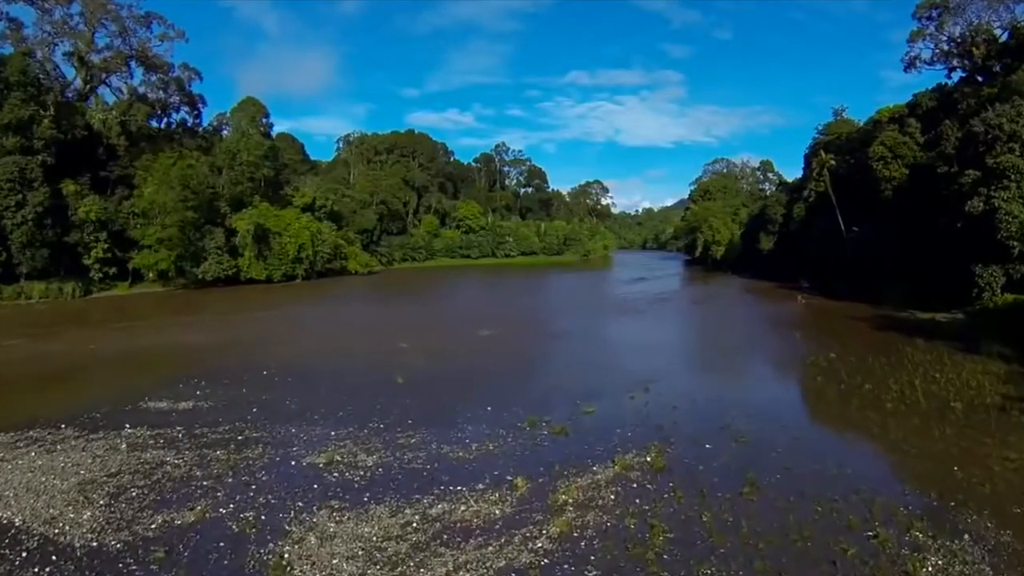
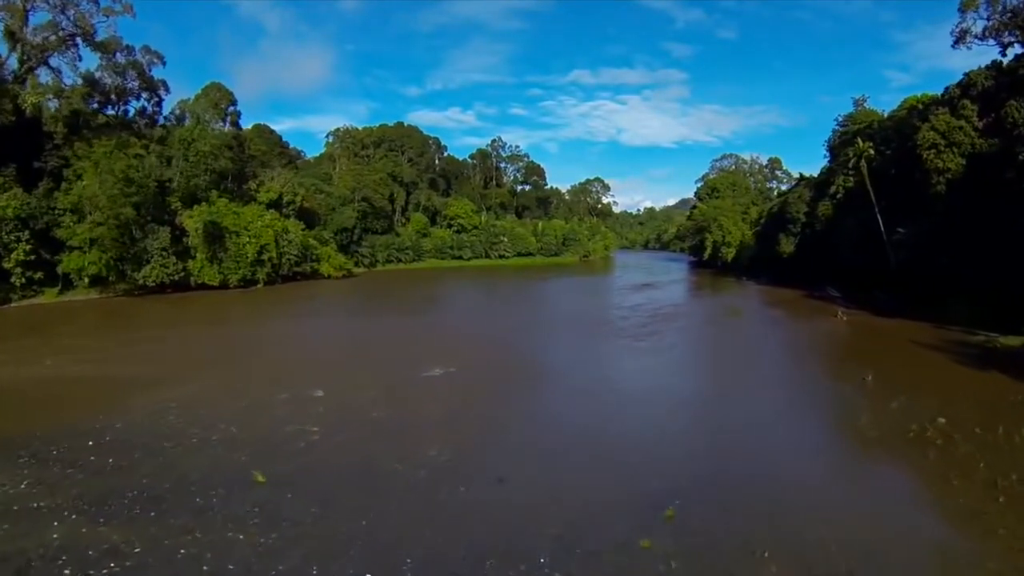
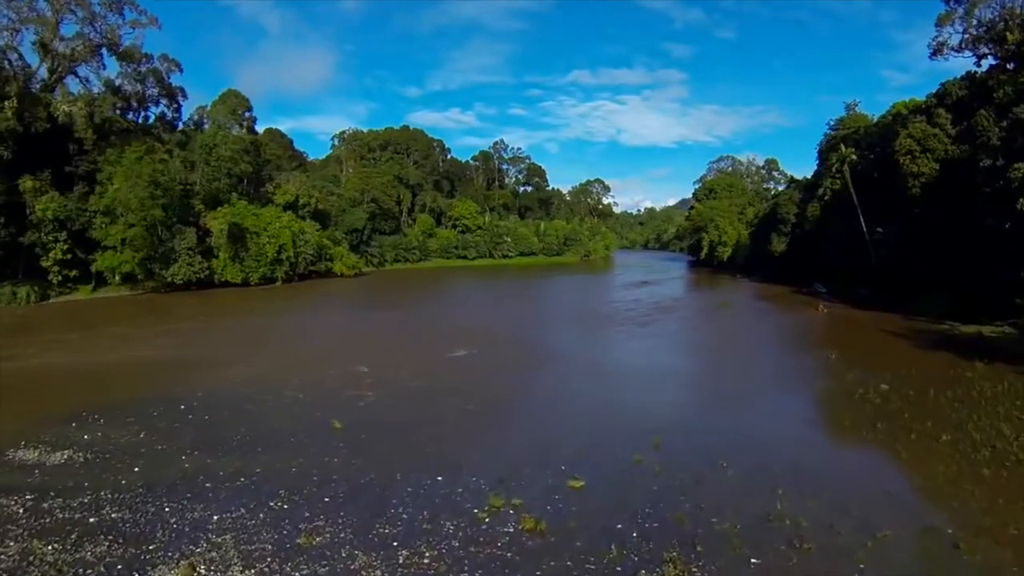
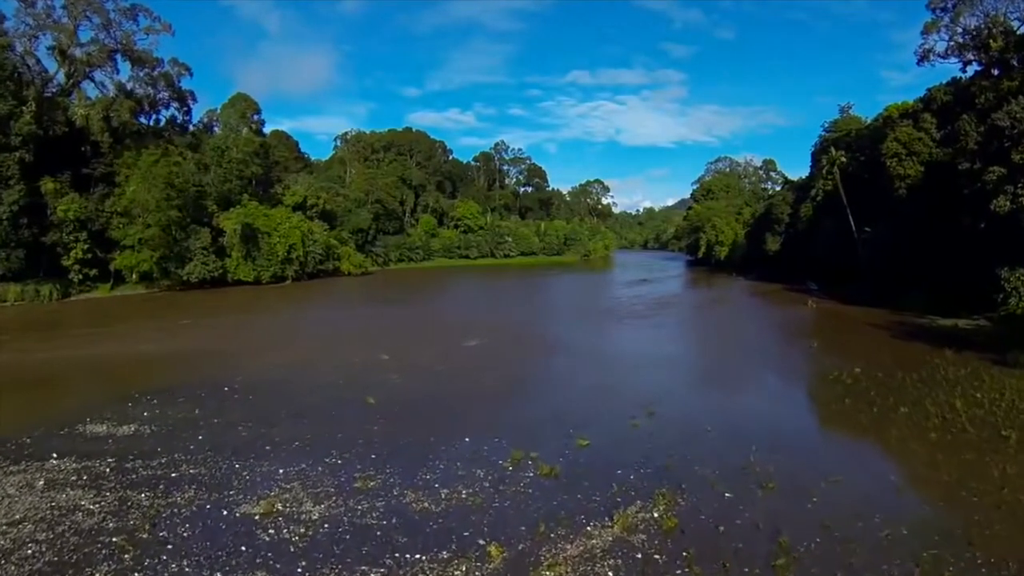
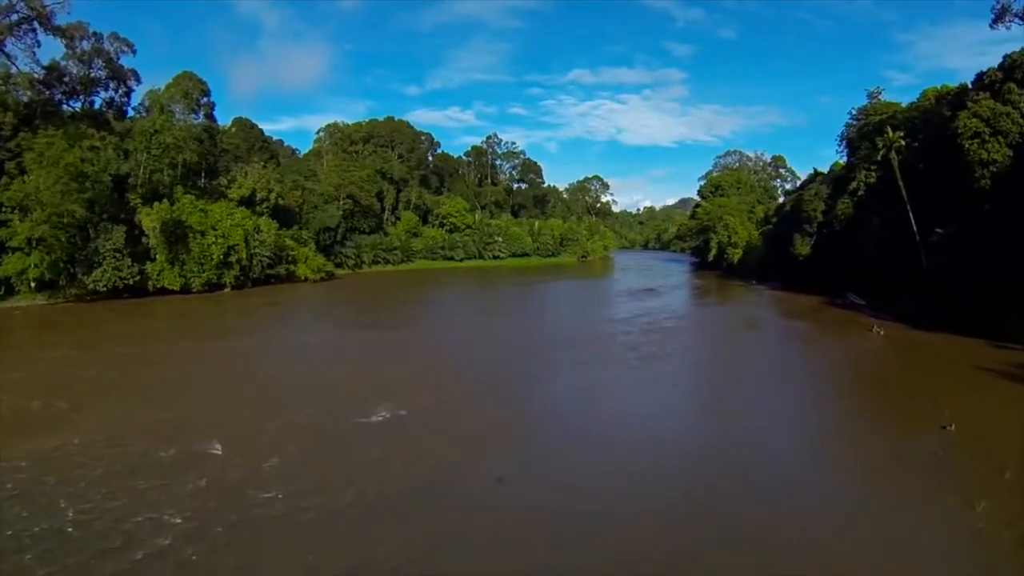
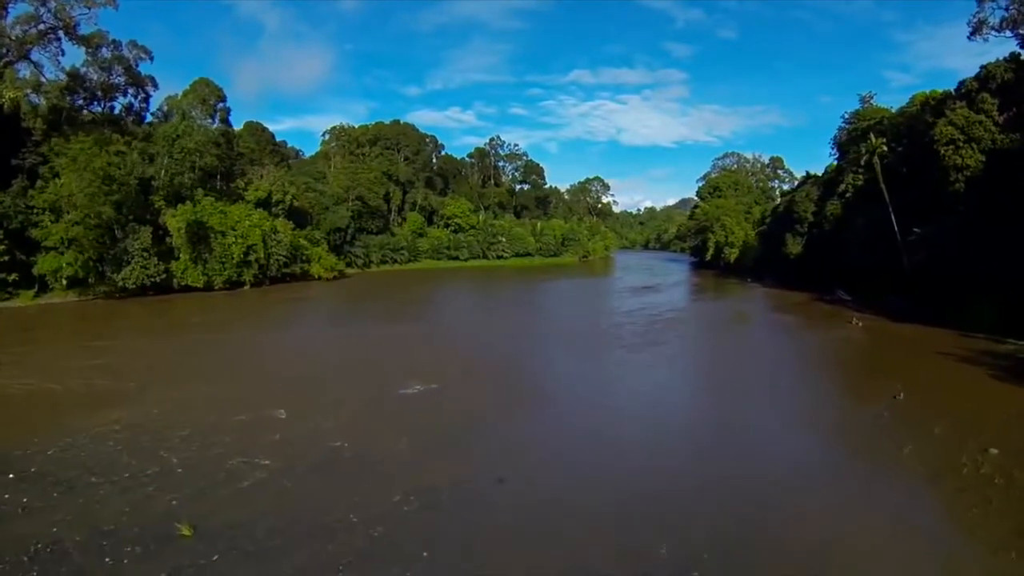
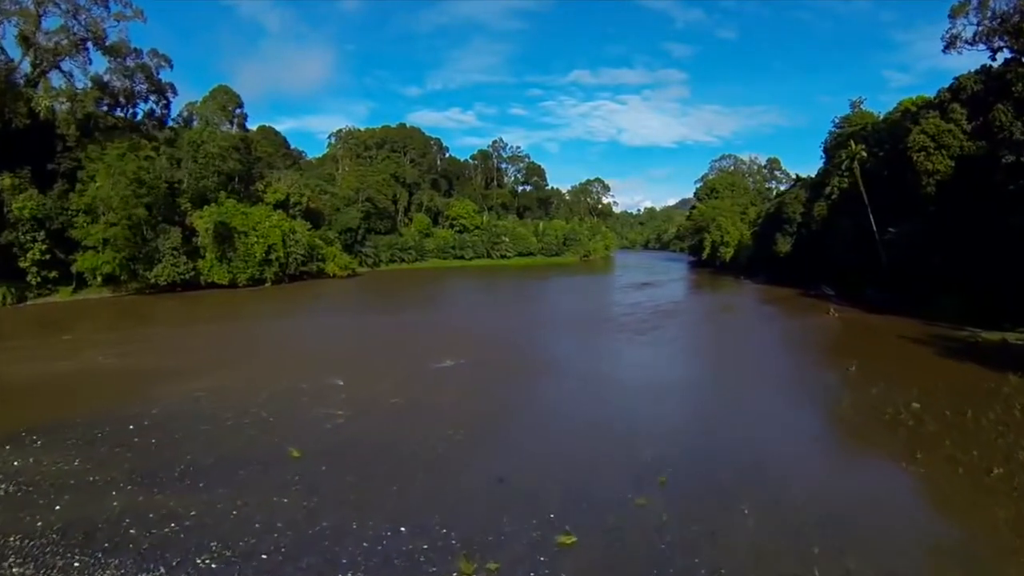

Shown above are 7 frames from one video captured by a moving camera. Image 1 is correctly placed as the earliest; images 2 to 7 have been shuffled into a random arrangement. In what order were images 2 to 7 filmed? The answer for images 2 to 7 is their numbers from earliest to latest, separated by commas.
4, 3, 7, 2, 6, 5
